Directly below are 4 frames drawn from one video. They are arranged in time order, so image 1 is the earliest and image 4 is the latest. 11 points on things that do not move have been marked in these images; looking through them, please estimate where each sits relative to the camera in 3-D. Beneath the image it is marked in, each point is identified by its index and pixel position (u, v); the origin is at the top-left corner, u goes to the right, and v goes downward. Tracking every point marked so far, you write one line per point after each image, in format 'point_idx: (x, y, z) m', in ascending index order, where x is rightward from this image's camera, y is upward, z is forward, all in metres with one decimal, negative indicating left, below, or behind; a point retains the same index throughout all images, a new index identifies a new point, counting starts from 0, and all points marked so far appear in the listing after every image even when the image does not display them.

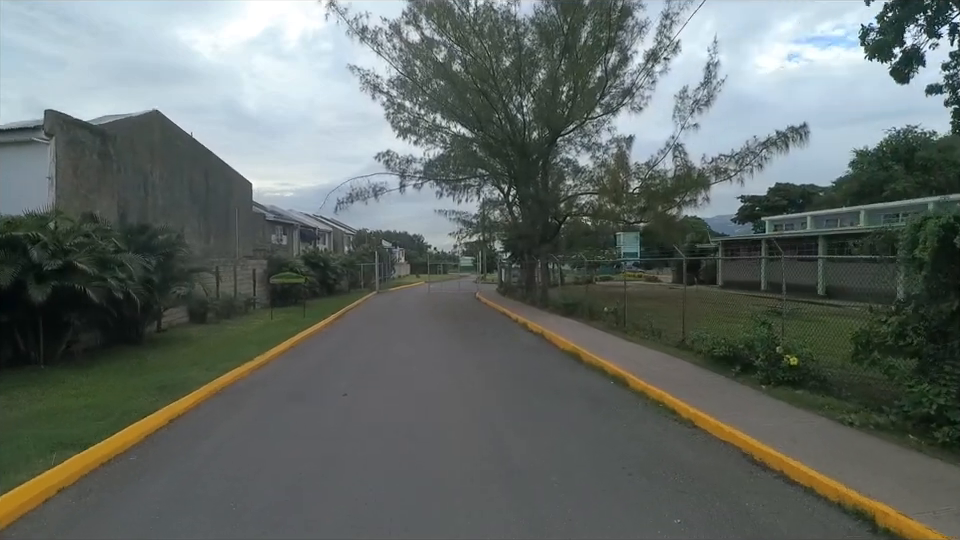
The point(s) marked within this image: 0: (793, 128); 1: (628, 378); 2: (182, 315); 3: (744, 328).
0: (+8.4, +3.8, +18.5) m
1: (+2.2, -1.6, +10.1) m
2: (-8.5, -1.3, +19.8) m
3: (+4.5, -1.0, +11.5) m
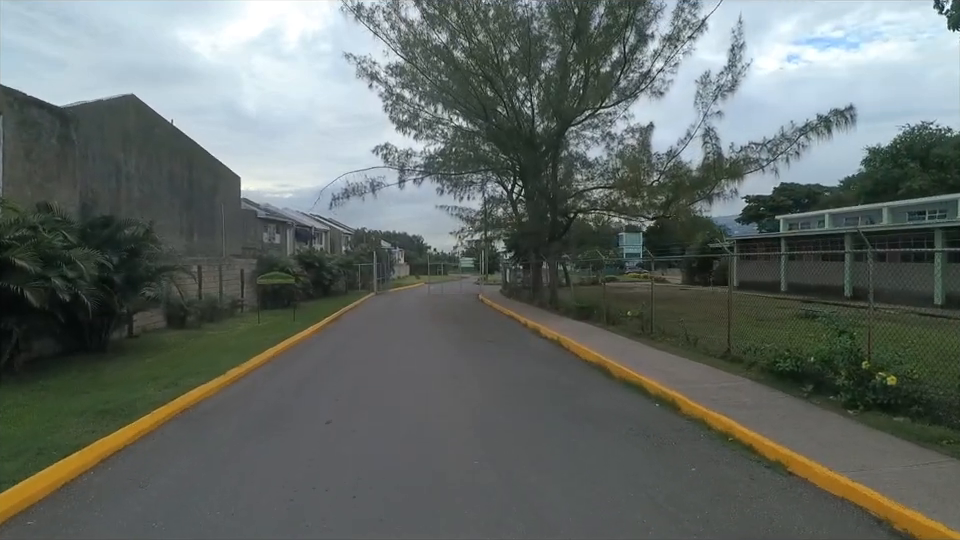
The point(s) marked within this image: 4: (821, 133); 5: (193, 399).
0: (+8.6, +3.8, +16.6) m
1: (+2.4, -1.6, +8.2) m
2: (-8.3, -1.3, +18.0) m
3: (+4.7, -1.0, +9.7) m
4: (+8.5, +3.4, +17.2) m
5: (-3.9, -1.8, +9.2) m
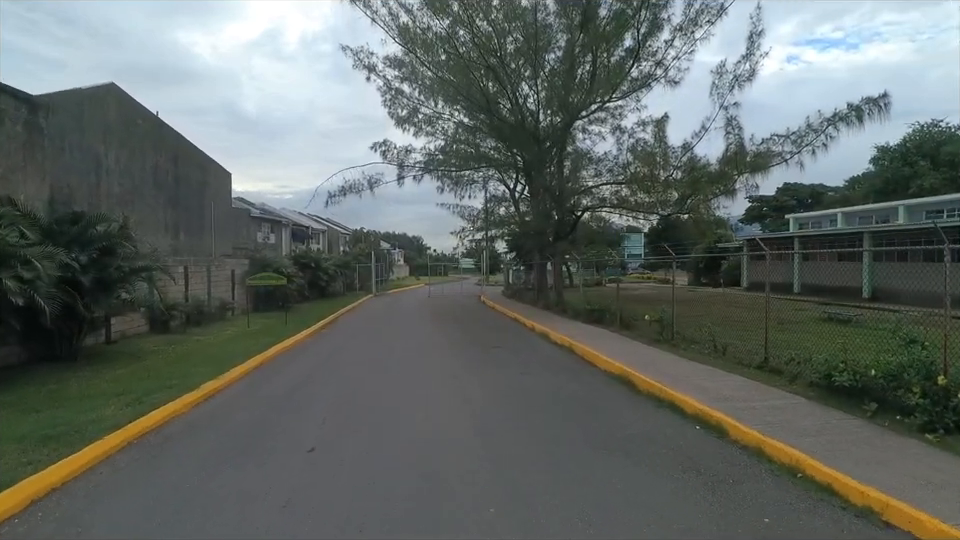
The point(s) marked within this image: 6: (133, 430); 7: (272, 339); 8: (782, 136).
0: (+8.7, +3.8, +15.5) m
1: (+2.5, -1.6, +7.0) m
2: (-8.2, -1.3, +16.8) m
3: (+4.8, -1.0, +8.5) m
4: (+8.6, +3.4, +16.0) m
5: (-3.8, -1.8, +8.0) m
6: (-3.7, -1.7, +7.4) m
7: (-5.0, -1.7, +16.7) m
8: (+7.7, +3.4, +17.7) m
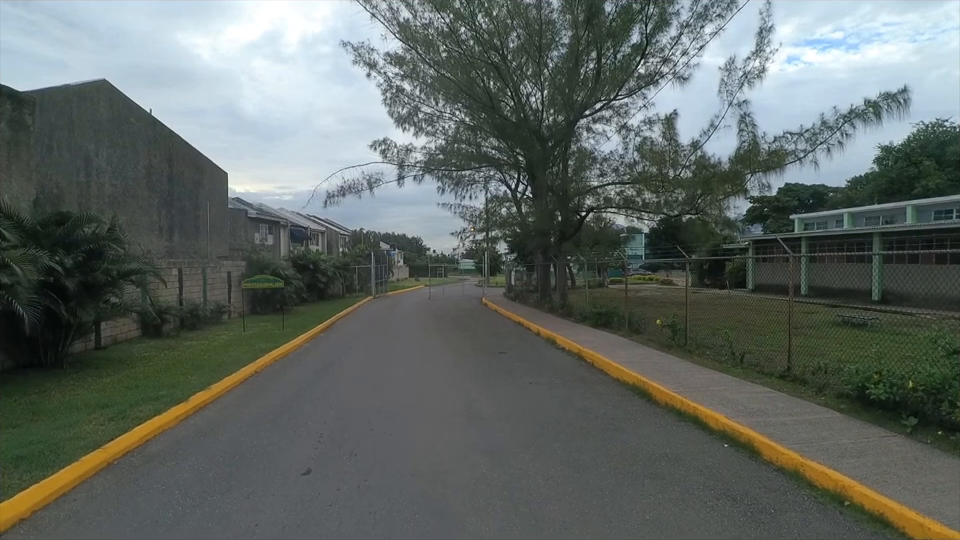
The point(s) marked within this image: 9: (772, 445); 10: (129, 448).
0: (+8.8, +3.8, +14.9) m
1: (+2.6, -1.6, +6.5) m
2: (-8.1, -1.3, +16.2) m
3: (+4.9, -1.0, +7.9) m
4: (+8.7, +3.4, +15.4) m
5: (-3.7, -1.8, +7.4) m
6: (-3.6, -1.8, +6.8) m
7: (-4.9, -1.7, +16.1) m
8: (+7.8, +3.4, +17.1) m
9: (+2.6, -1.6, +6.3) m
10: (-3.6, -1.8, +7.2) m
